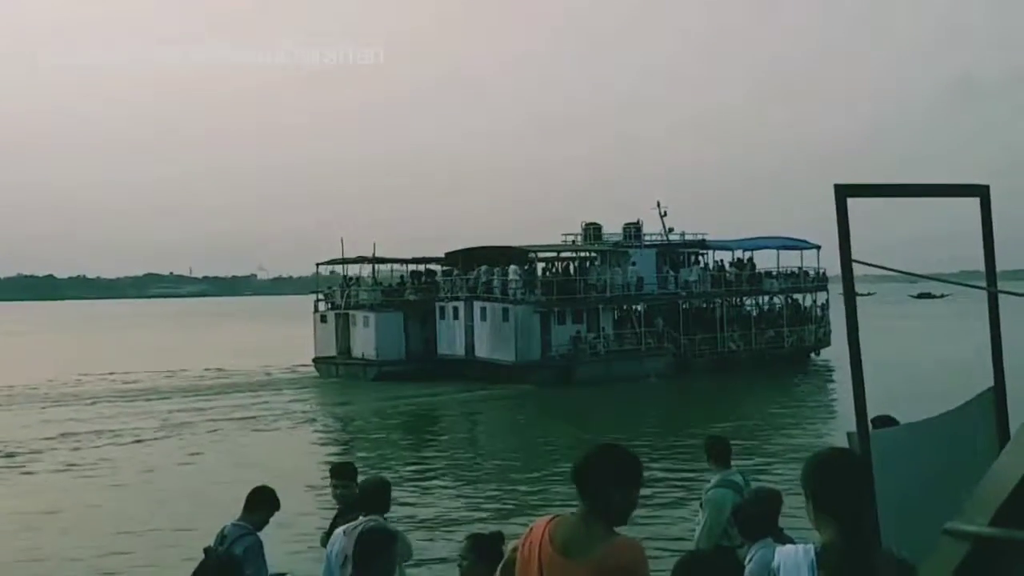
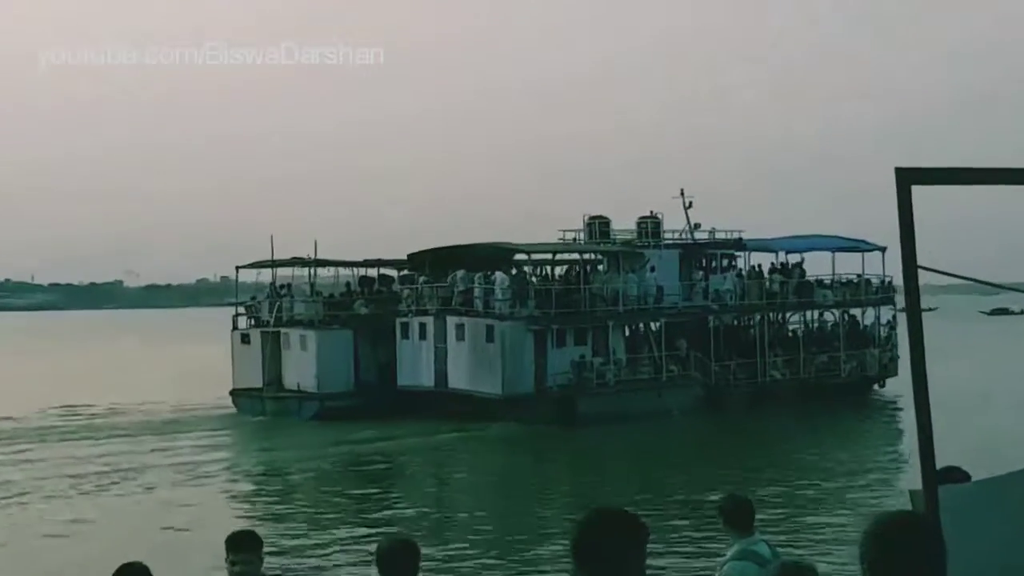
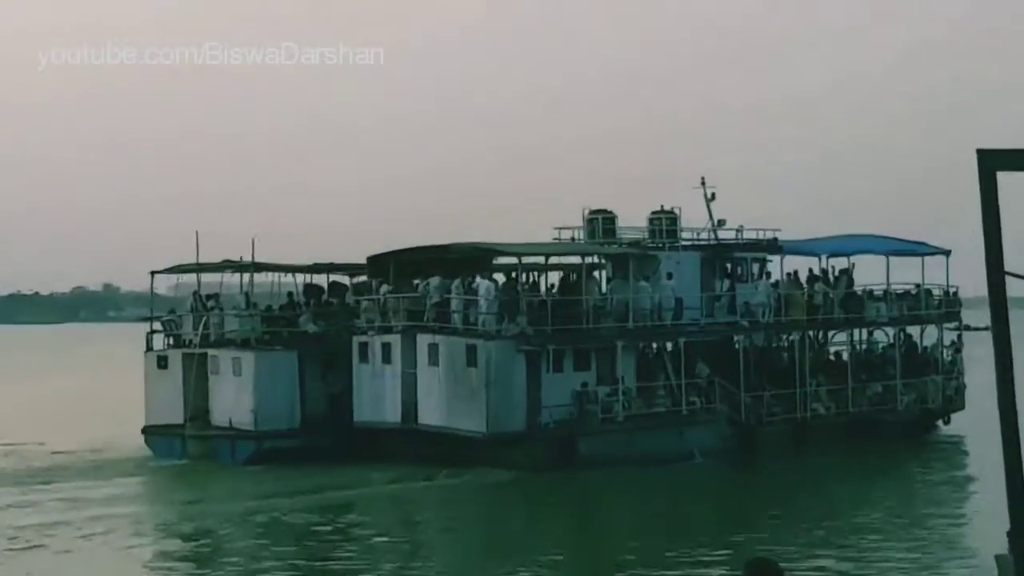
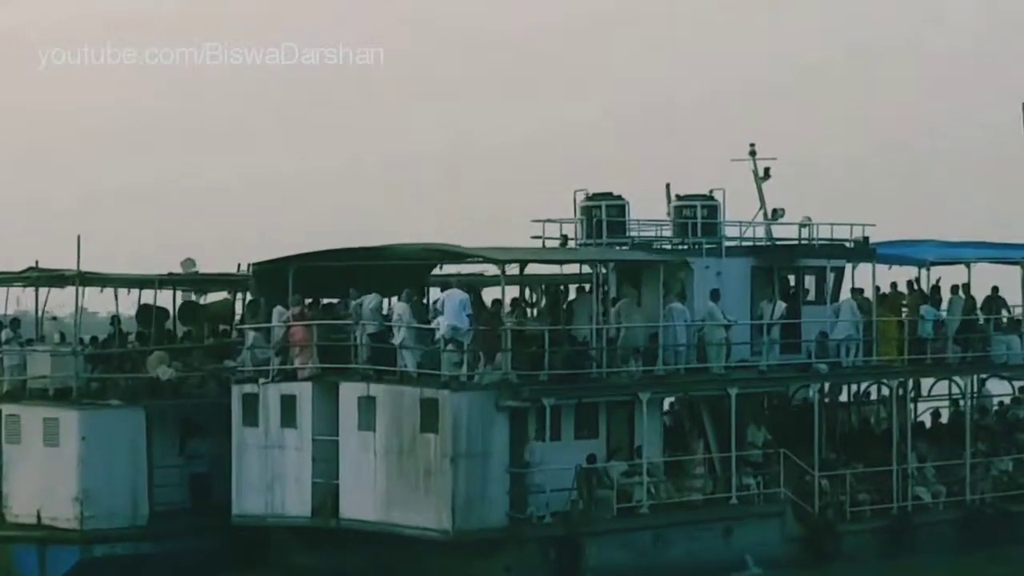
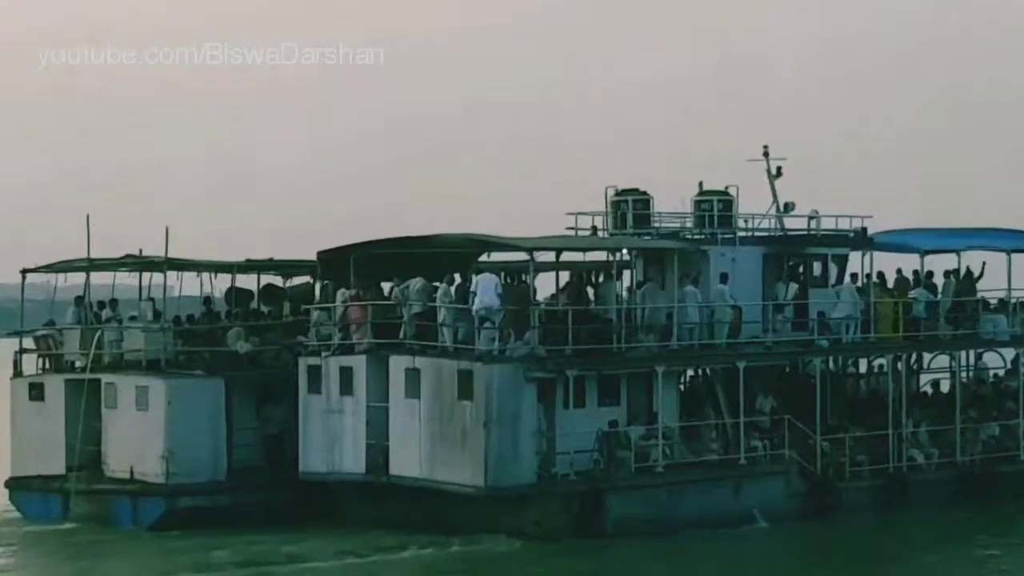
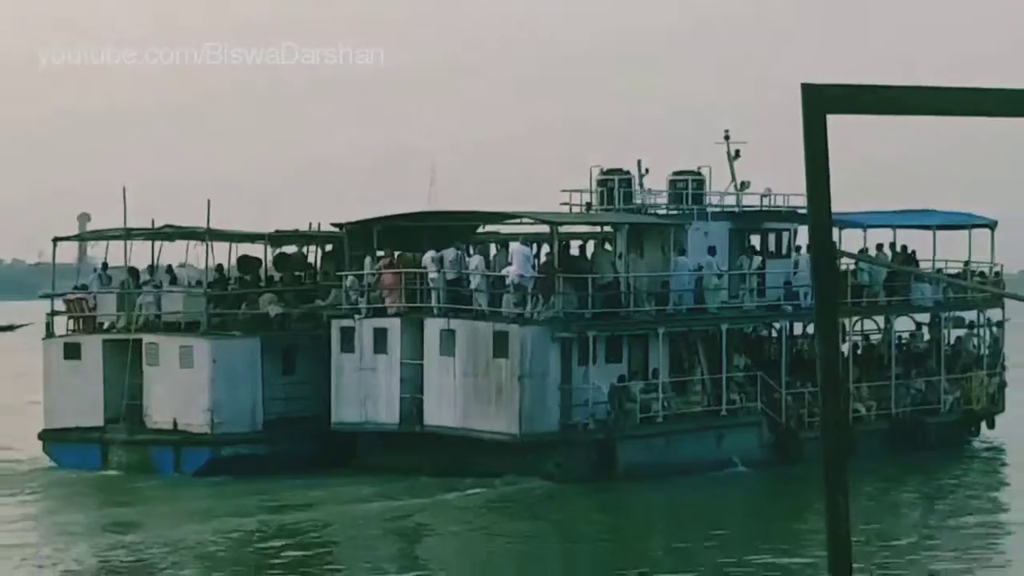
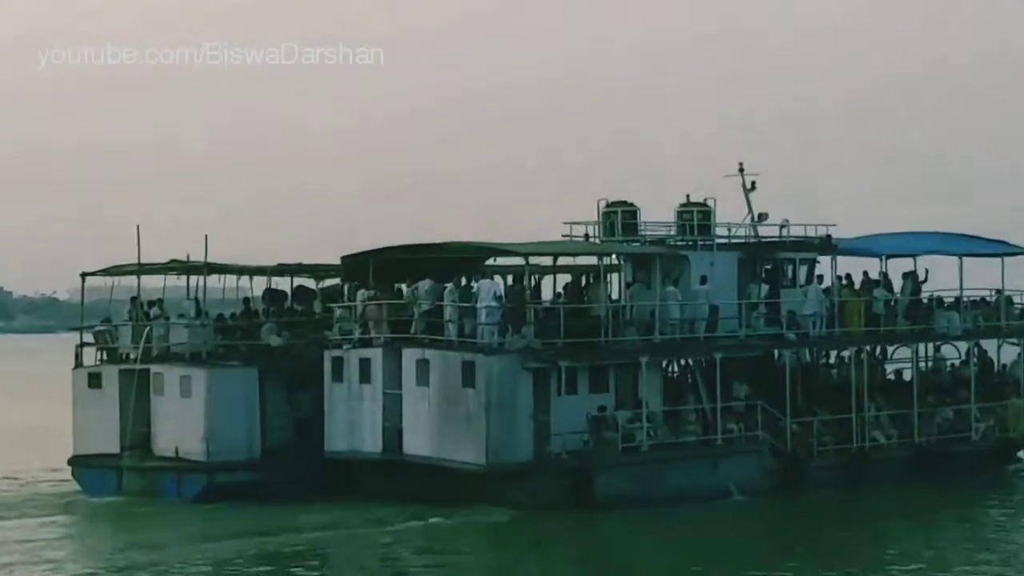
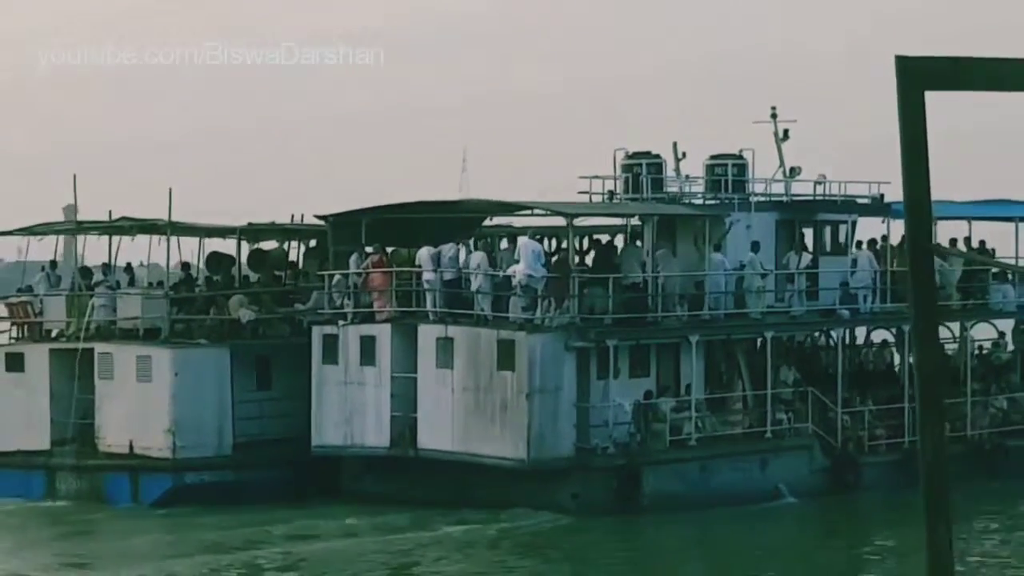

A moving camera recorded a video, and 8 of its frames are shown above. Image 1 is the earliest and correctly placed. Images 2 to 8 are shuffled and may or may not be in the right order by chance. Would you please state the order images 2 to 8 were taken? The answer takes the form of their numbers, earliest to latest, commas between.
2, 3, 7, 5, 4, 8, 6
